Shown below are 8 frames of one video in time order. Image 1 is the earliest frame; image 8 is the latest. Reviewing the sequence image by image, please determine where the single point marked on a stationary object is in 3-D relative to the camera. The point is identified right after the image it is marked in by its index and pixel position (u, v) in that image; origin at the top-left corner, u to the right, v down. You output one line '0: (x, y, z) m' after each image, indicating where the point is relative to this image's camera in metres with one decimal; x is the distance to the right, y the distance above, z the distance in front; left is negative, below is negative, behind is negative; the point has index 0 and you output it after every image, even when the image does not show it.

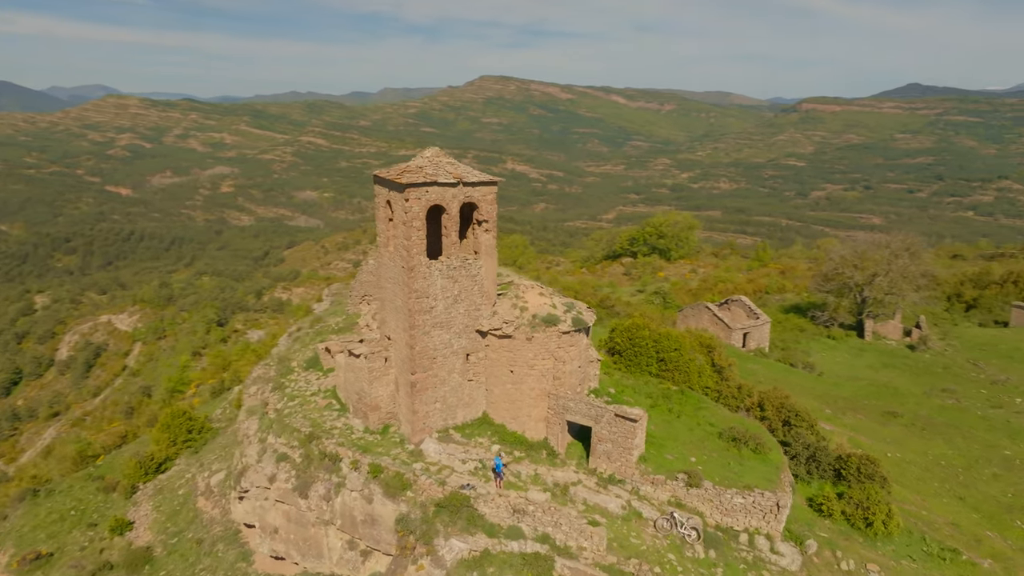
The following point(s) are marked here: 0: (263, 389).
0: (-5.7, -2.3, +16.2) m
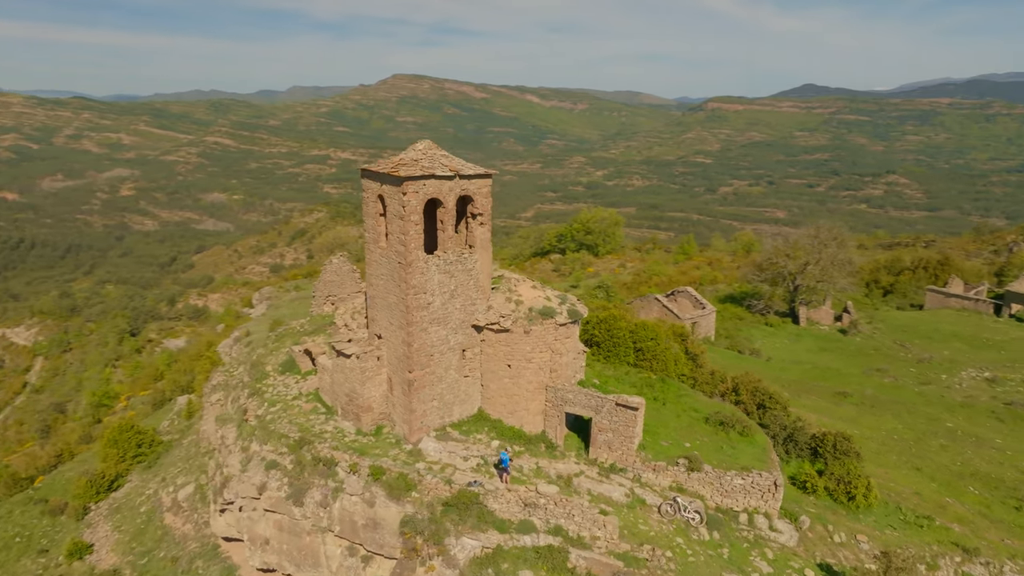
0: (-6.1, -2.4, +15.5) m
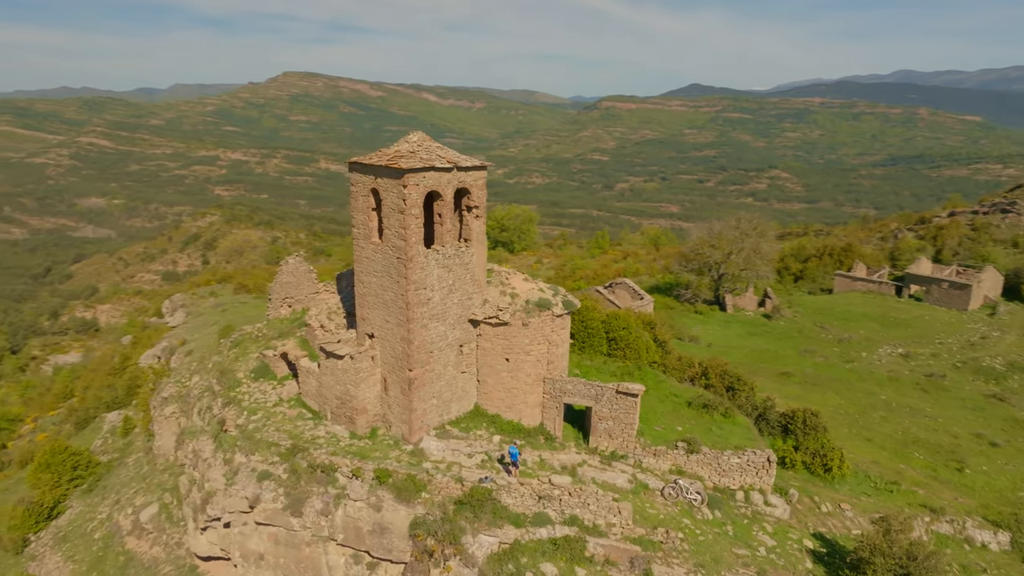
0: (-6.4, -2.5, +14.6) m
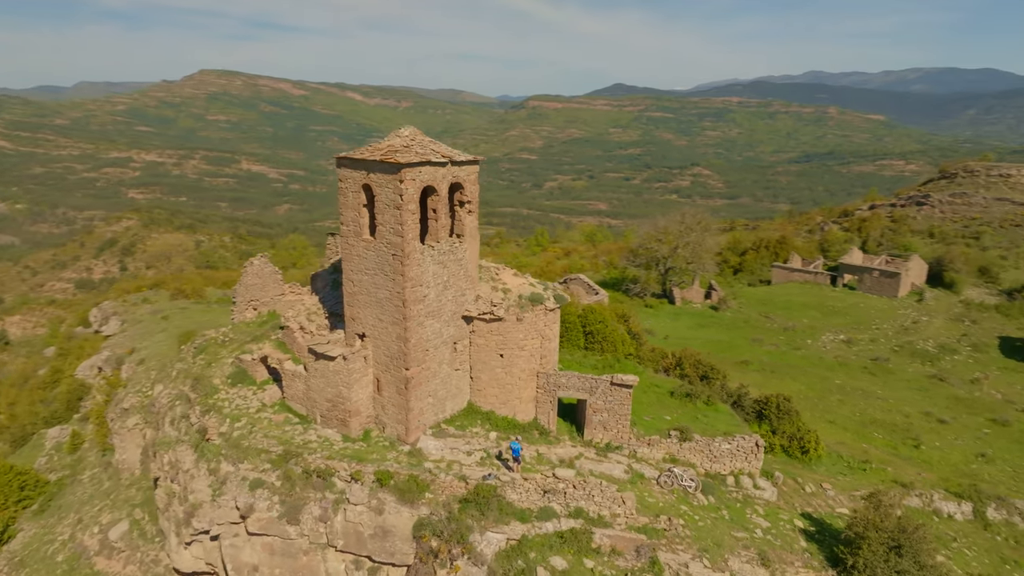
0: (-6.6, -2.5, +13.9) m
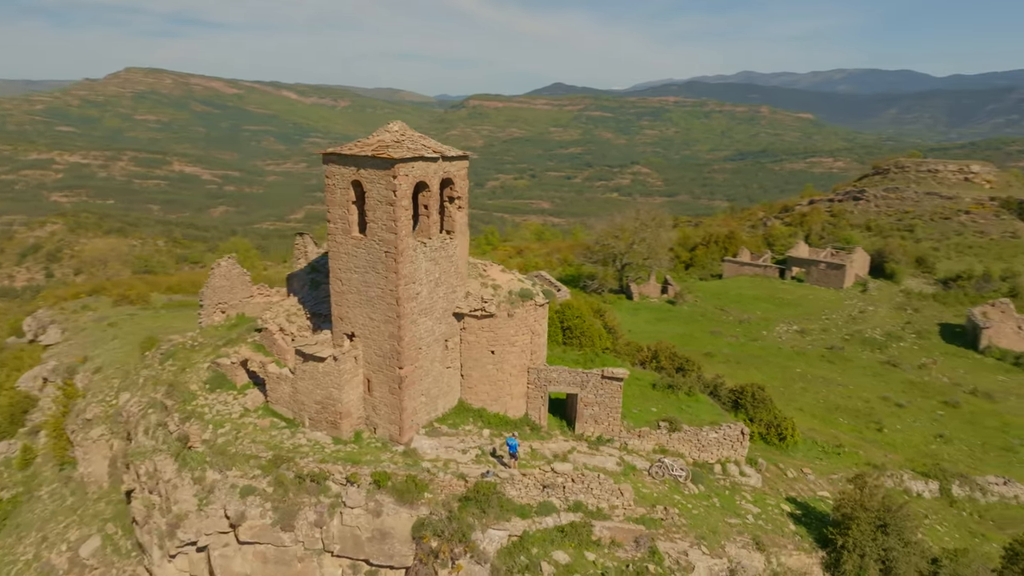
0: (-6.8, -2.6, +13.3) m
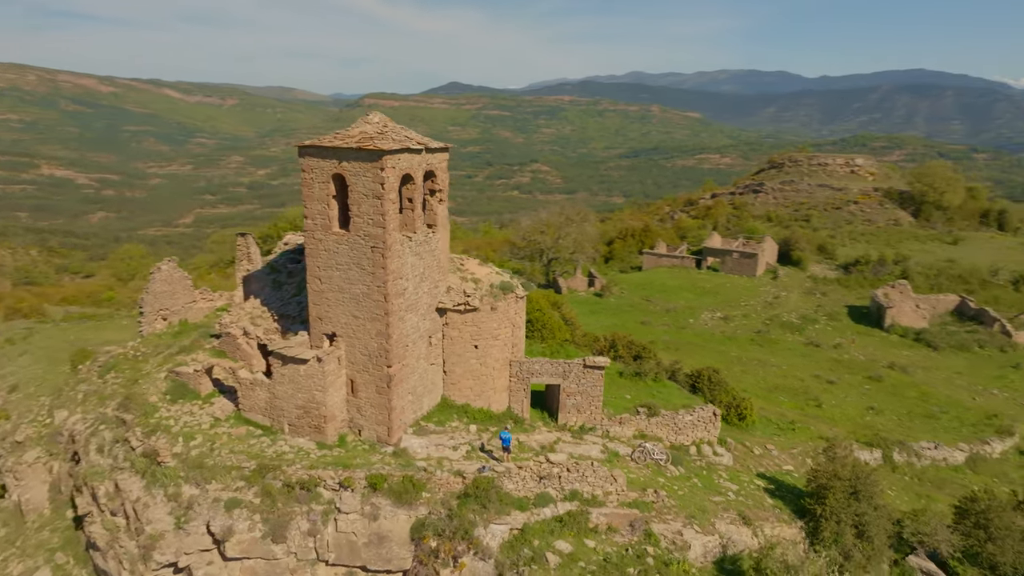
0: (-7.1, -2.7, +12.3) m
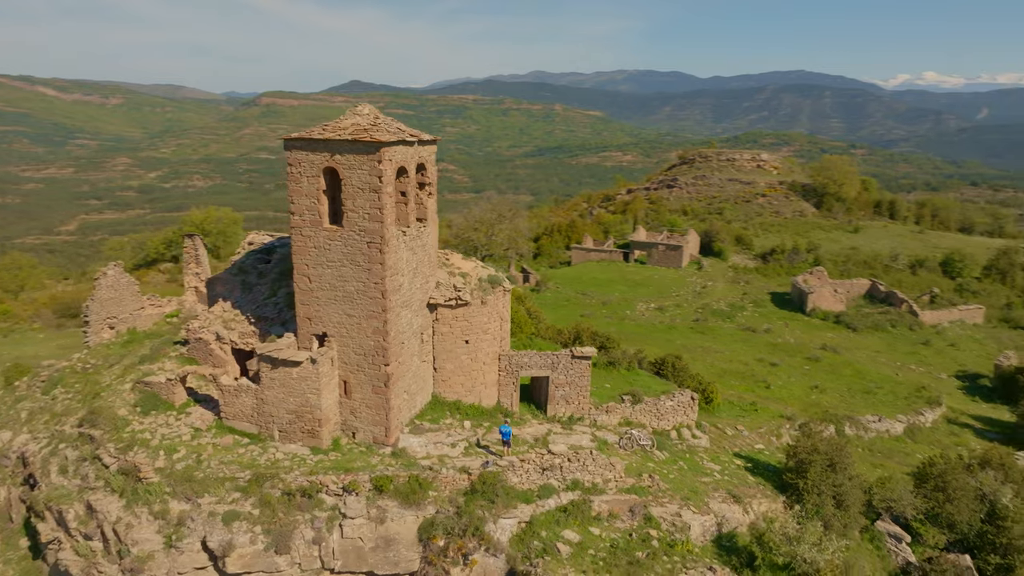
0: (-7.1, -2.8, +11.4) m
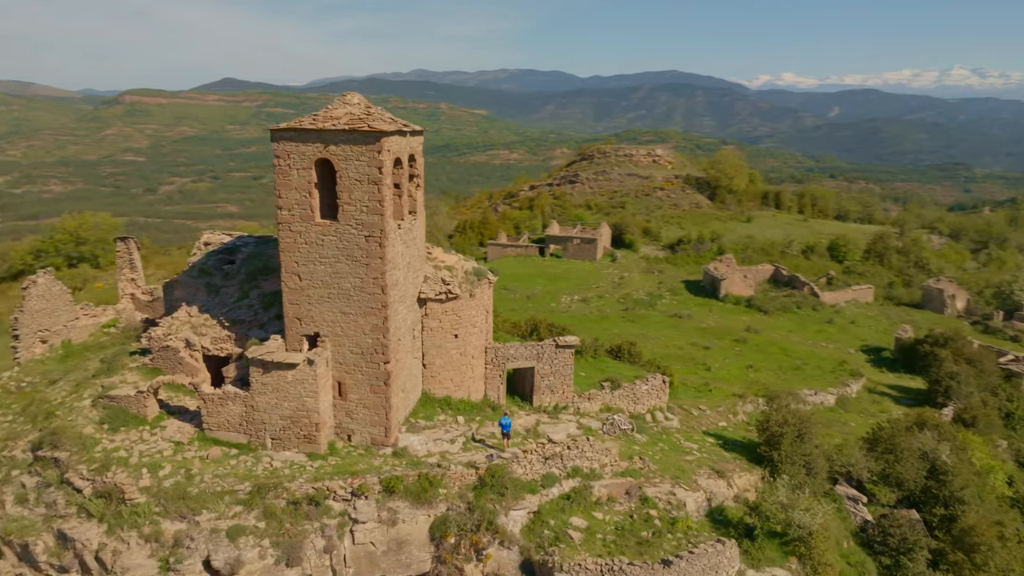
0: (-7.0, -2.9, +10.3) m
